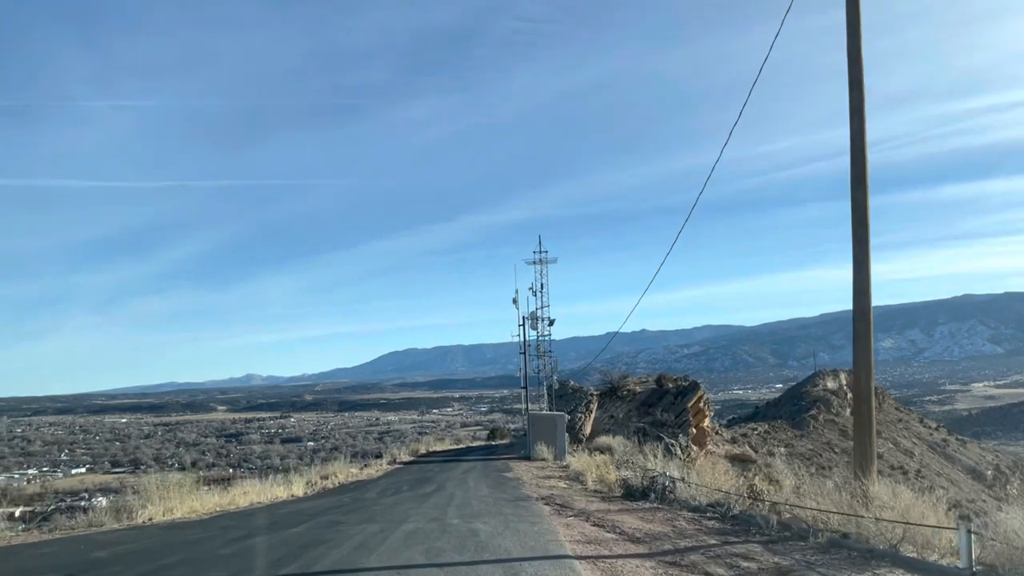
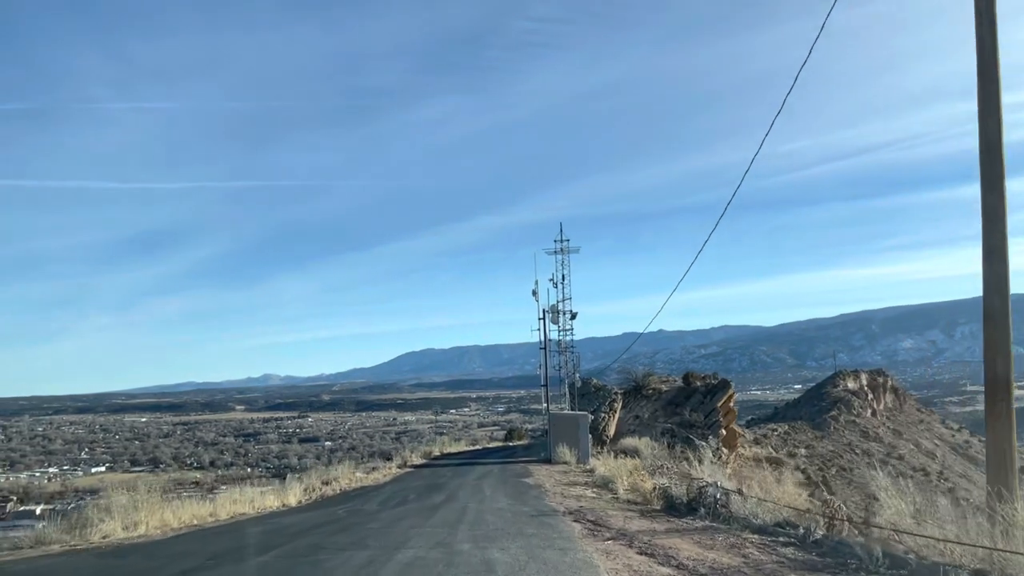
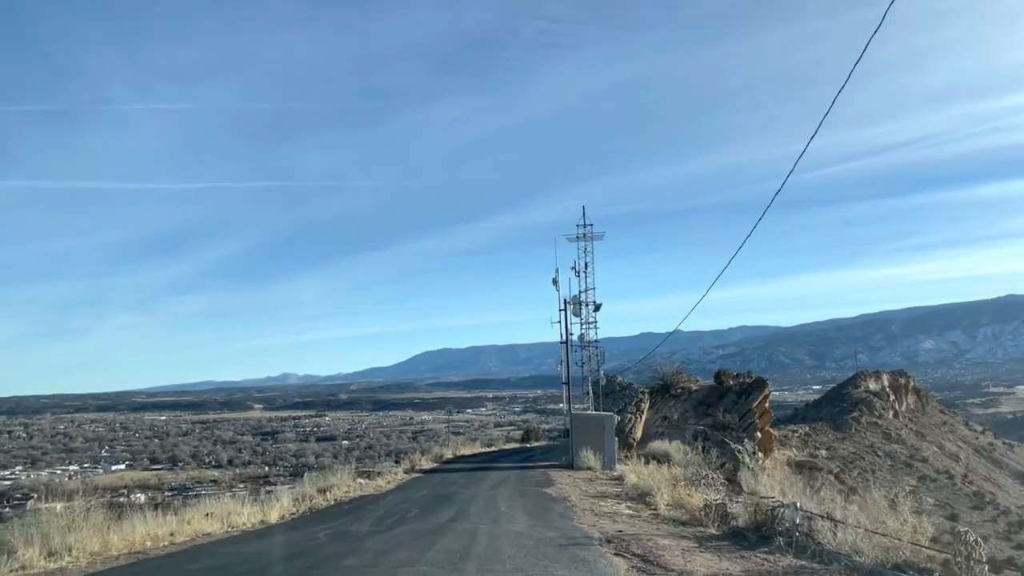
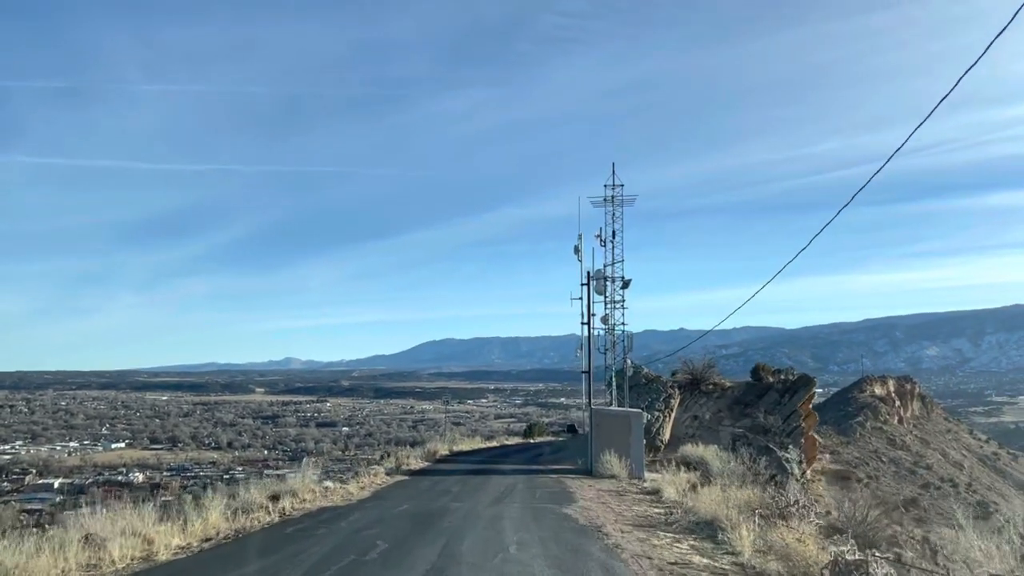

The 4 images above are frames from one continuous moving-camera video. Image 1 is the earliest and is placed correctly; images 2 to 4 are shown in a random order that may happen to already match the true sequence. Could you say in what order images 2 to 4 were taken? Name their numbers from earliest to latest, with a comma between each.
2, 3, 4
